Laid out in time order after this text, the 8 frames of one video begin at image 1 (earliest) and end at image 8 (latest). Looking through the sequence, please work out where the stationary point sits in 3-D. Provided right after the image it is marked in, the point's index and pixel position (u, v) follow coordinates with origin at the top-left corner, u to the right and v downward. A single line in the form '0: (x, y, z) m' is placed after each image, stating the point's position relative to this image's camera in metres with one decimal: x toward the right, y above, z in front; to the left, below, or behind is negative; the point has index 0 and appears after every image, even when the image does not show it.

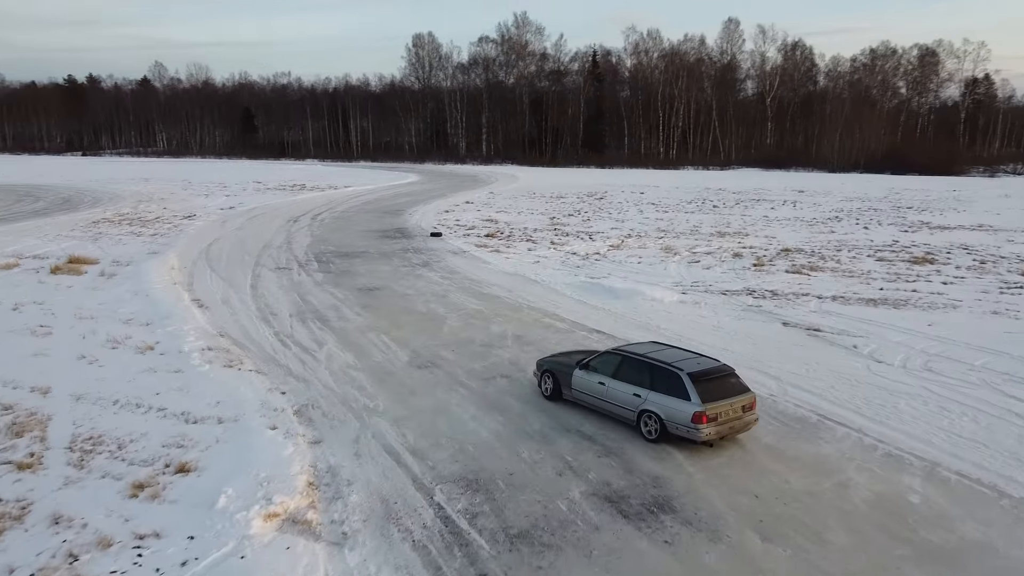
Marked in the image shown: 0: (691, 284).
0: (+4.1, +0.1, +18.3) m
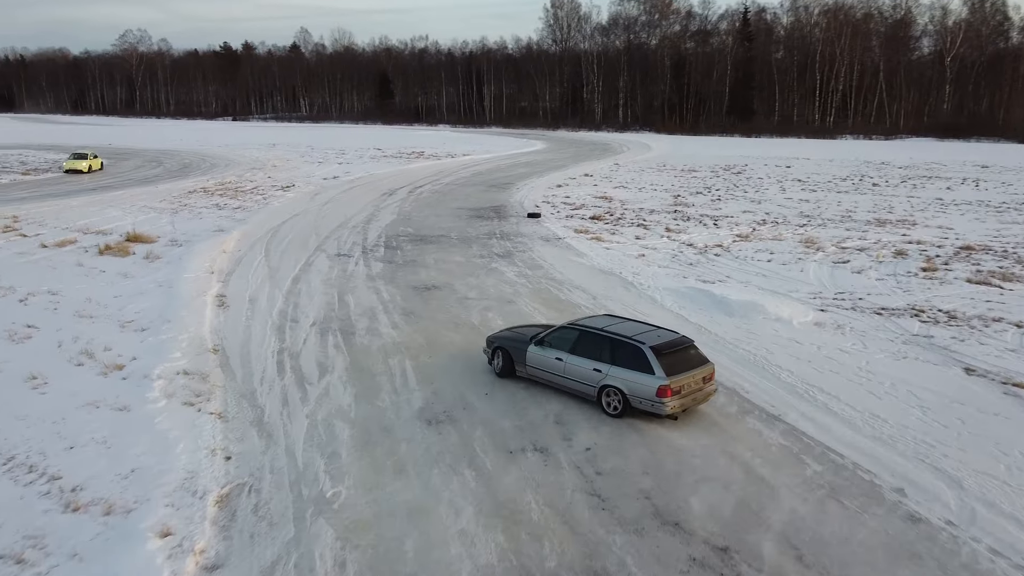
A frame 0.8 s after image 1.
0: (+5.8, -0.1, +14.1) m
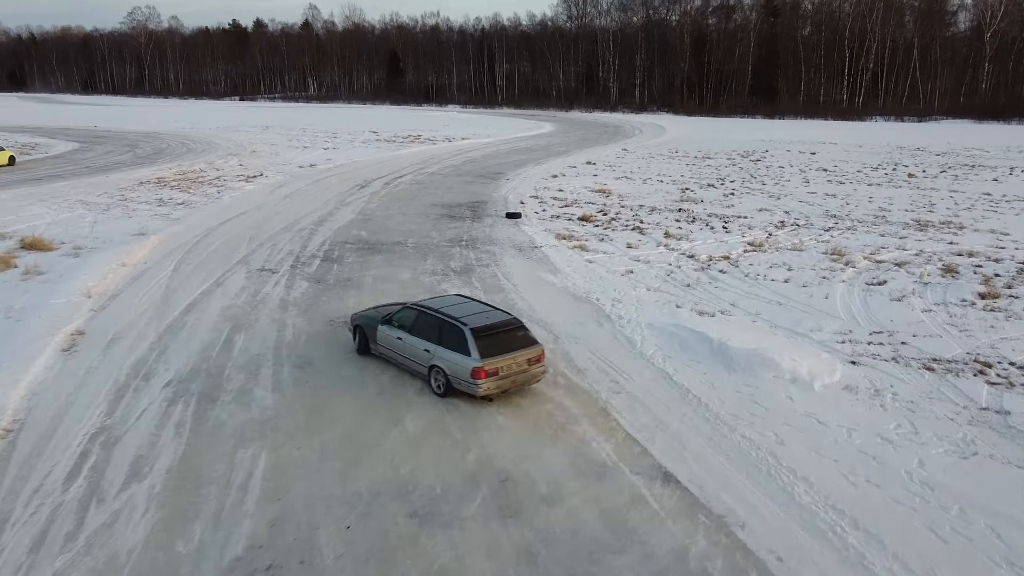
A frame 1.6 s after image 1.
0: (+4.9, -0.7, +10.8) m
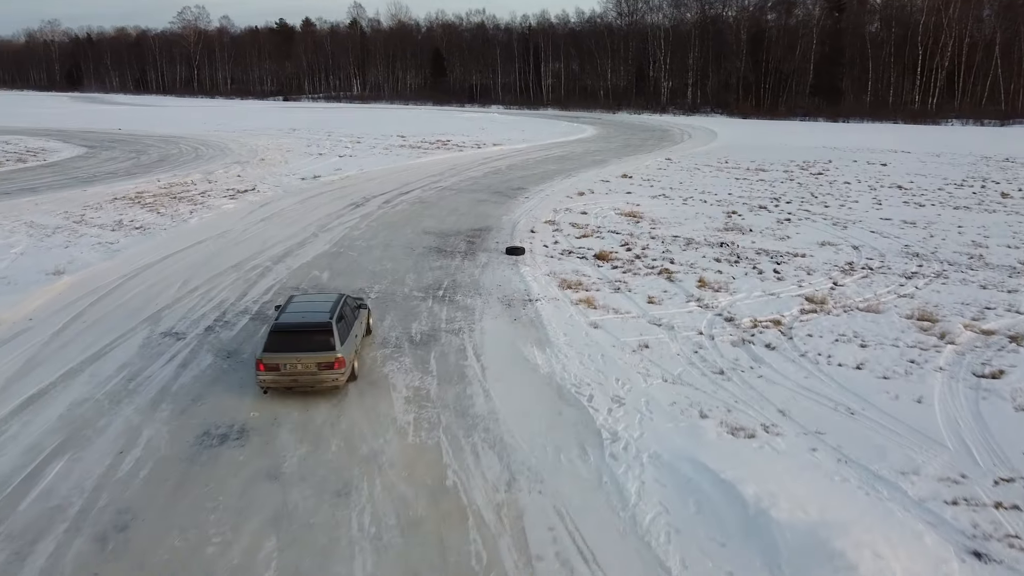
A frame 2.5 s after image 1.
0: (+4.3, -1.8, +7.0) m
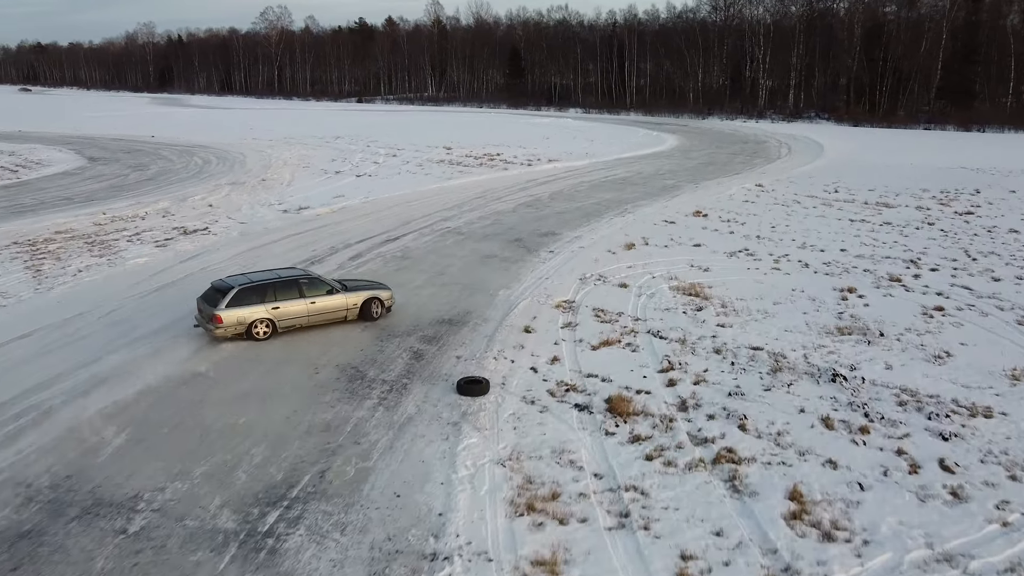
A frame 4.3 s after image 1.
0: (+2.6, -3.9, -0.1) m
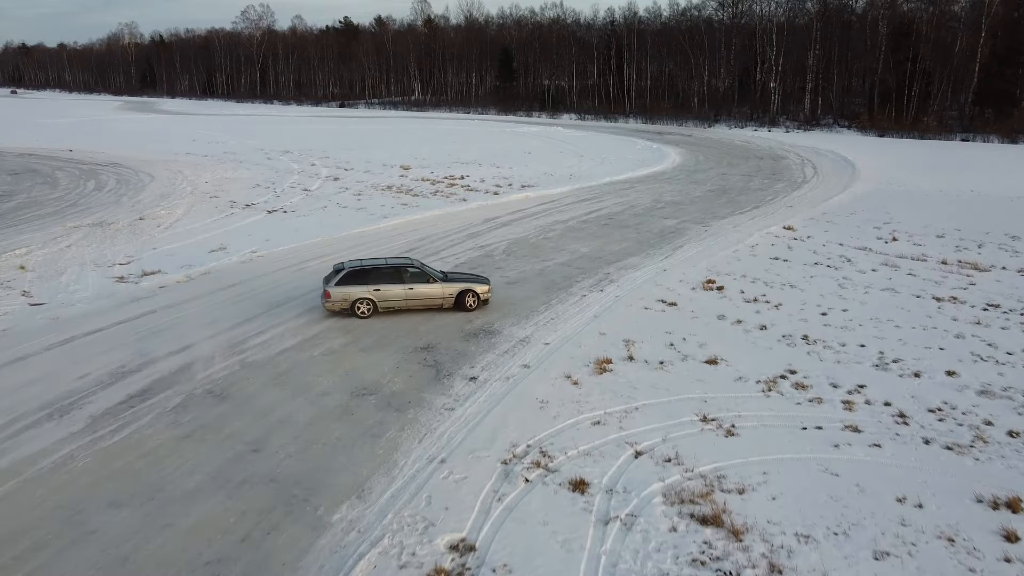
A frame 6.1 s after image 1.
0: (+1.0, -6.0, -7.2) m
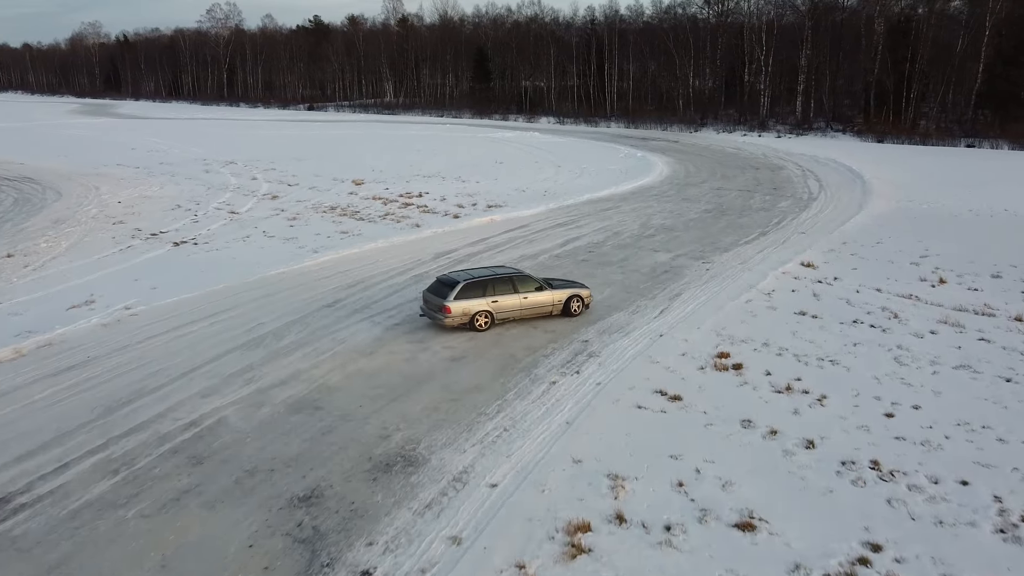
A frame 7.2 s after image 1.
0: (+0.8, -7.2, -11.5) m
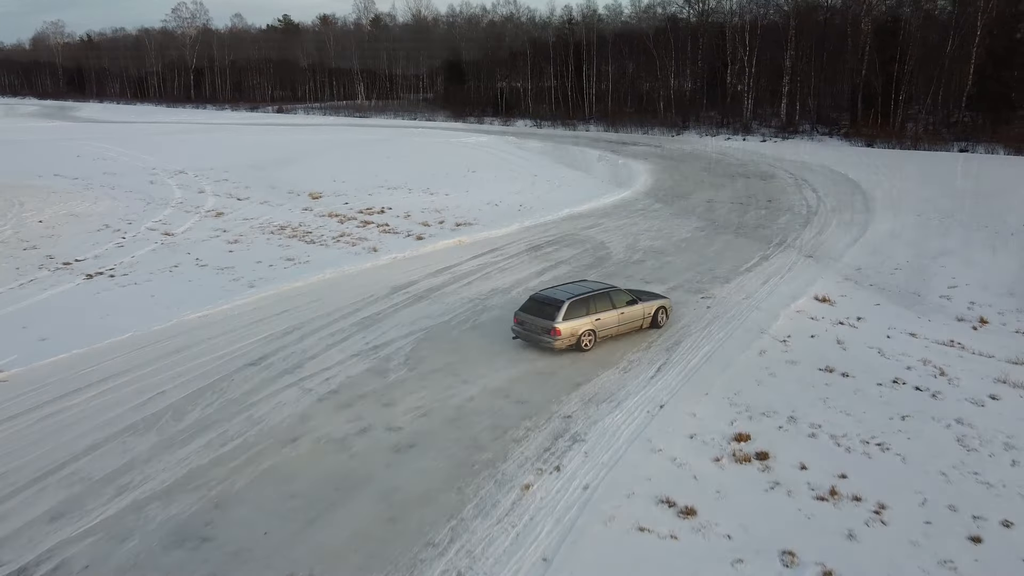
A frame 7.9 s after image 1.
0: (+1.0, -8.0, -14.1) m
